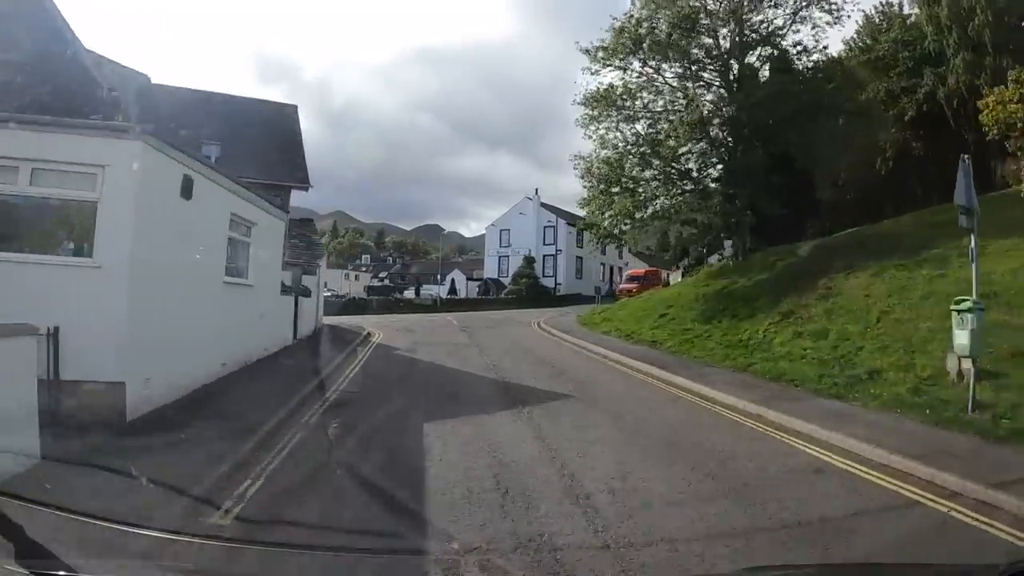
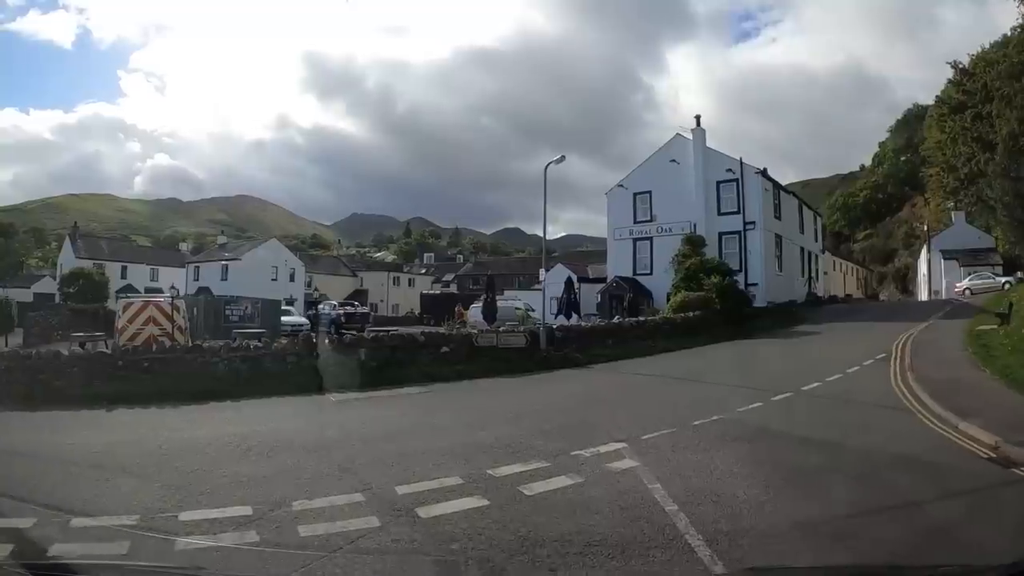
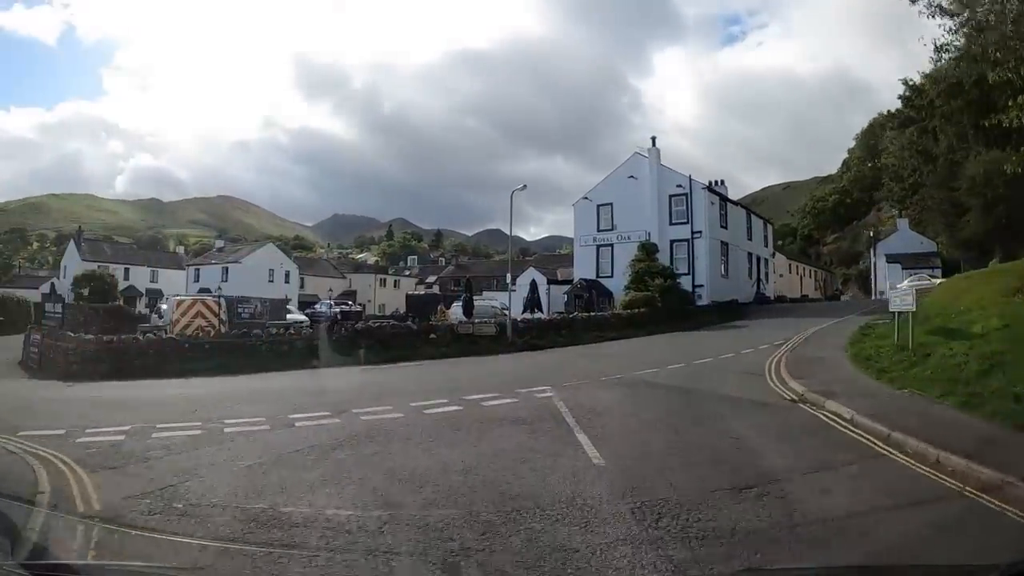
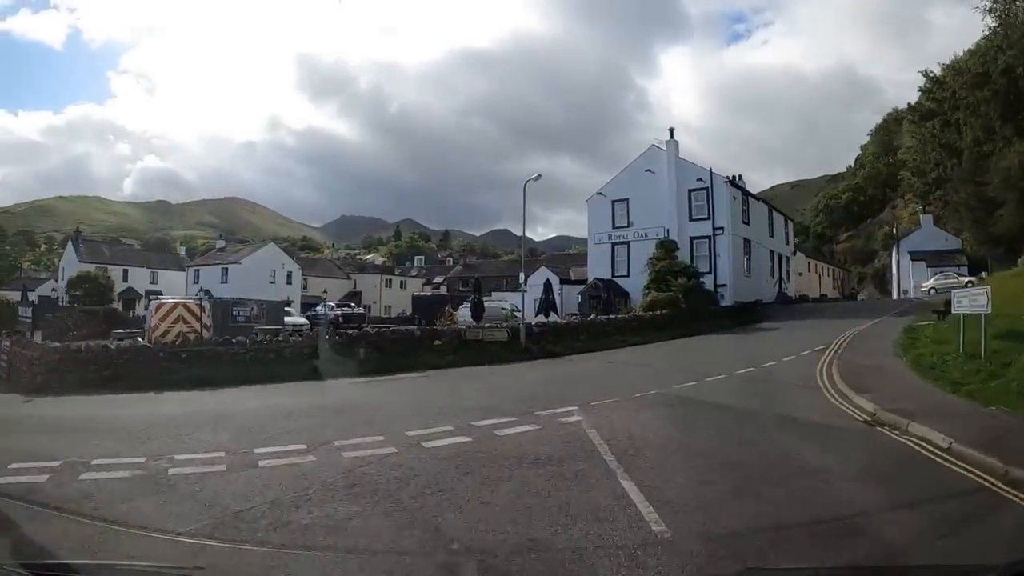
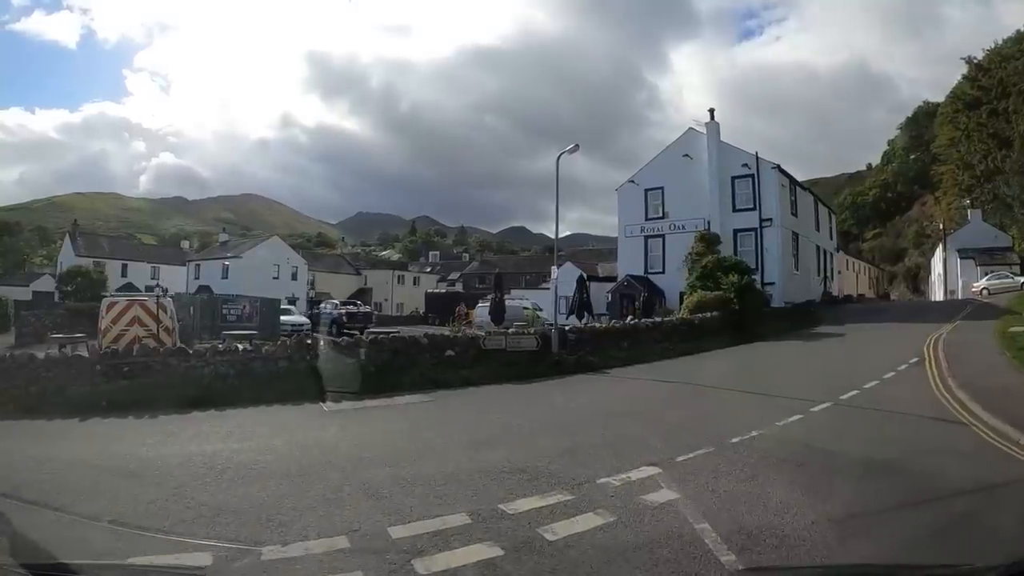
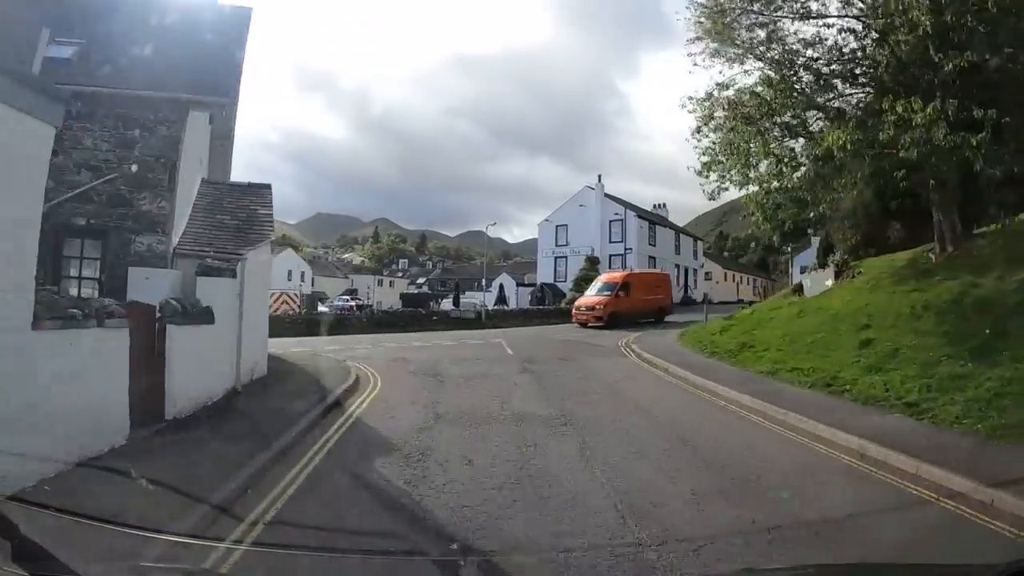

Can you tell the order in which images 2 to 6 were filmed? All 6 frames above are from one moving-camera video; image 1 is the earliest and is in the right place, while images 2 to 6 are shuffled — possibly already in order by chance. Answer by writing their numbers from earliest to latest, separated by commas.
6, 3, 4, 2, 5
